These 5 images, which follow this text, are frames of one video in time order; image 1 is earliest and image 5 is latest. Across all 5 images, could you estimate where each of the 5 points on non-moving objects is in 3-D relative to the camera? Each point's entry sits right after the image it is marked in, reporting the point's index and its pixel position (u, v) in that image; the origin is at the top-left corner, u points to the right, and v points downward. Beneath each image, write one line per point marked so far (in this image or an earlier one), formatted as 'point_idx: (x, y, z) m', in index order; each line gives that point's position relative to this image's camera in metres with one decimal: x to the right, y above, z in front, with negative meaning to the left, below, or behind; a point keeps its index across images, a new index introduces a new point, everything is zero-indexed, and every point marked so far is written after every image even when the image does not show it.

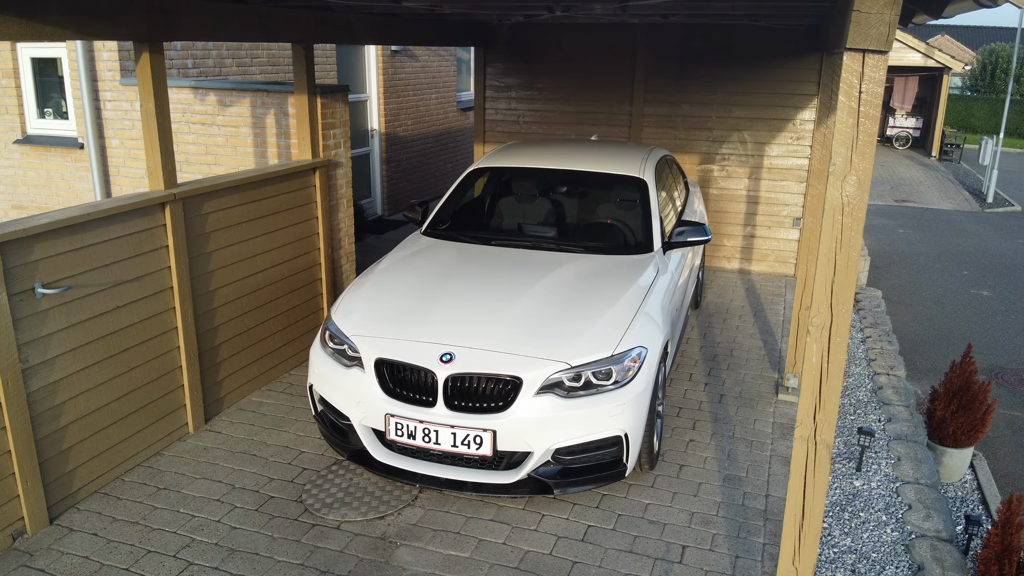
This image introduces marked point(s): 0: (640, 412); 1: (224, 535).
0: (+0.7, -0.7, +4.4) m
1: (-1.4, -1.2, +4.2) m
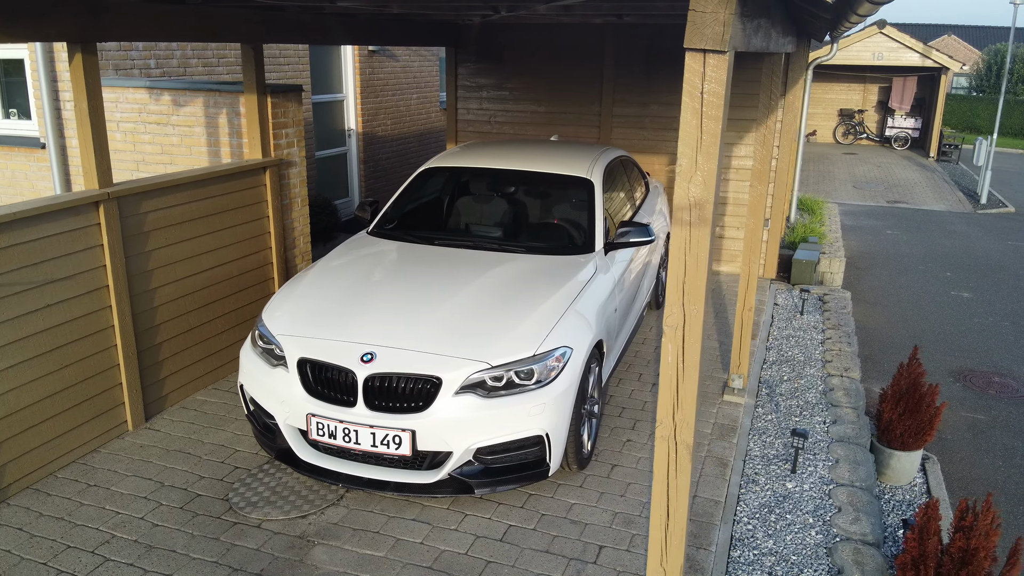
0: (+0.3, -0.7, +4.4) m
1: (-1.9, -1.2, +4.2) m
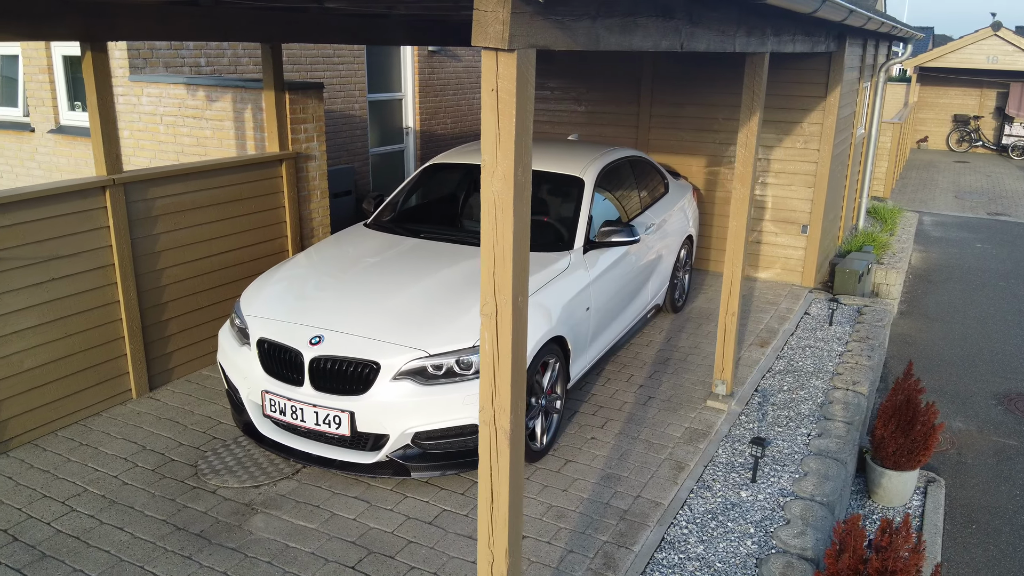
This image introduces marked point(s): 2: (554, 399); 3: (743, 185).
0: (-0.1, -0.6, +4.5) m
1: (-2.2, -1.1, +4.6) m
2: (+0.2, -0.7, +5.1) m
3: (+1.5, +0.7, +5.3) m
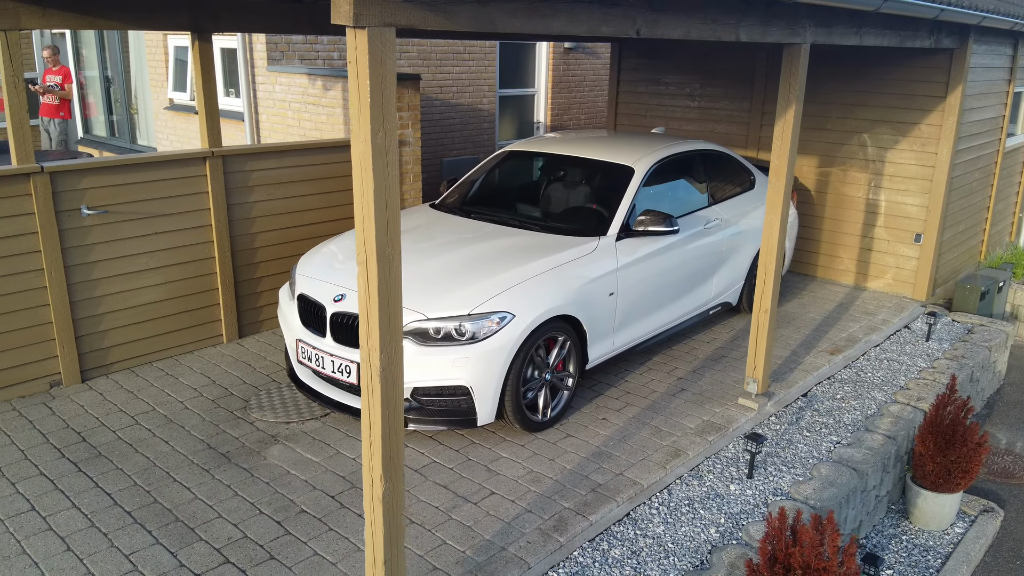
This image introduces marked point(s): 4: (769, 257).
0: (-0.1, -0.5, +4.8) m
1: (-2.2, -0.8, +5.4) m
2: (+0.3, -0.6, +5.3) m
3: (+1.7, +0.7, +5.2) m
4: (+1.7, +0.2, +5.4) m
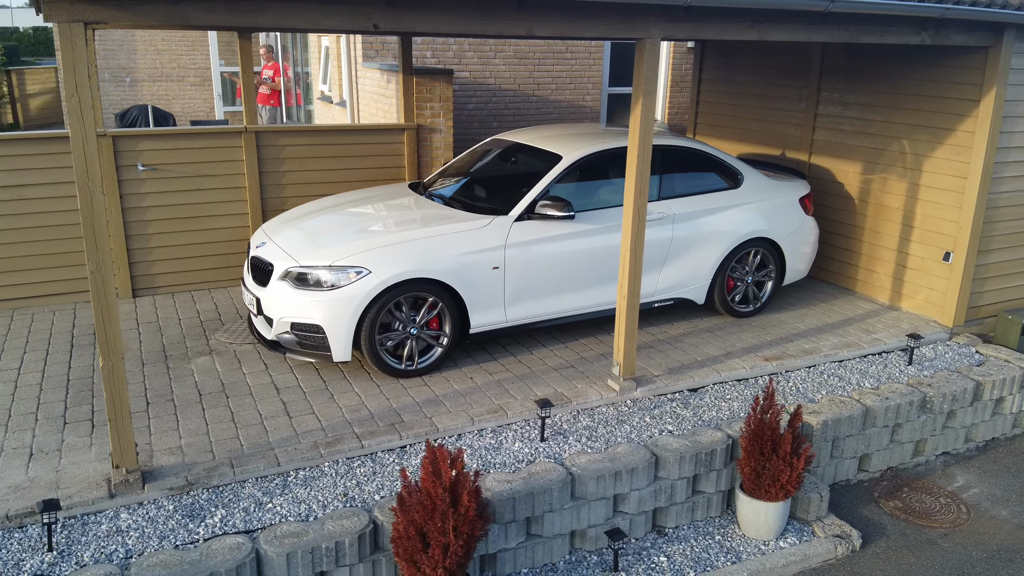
0: (-1.1, -0.2, +5.7) m
1: (-2.9, -0.3, +7.0) m
2: (-0.6, -0.3, +6.0) m
3: (+0.8, +0.8, +5.4) m
4: (+0.8, +0.3, +5.6) m
